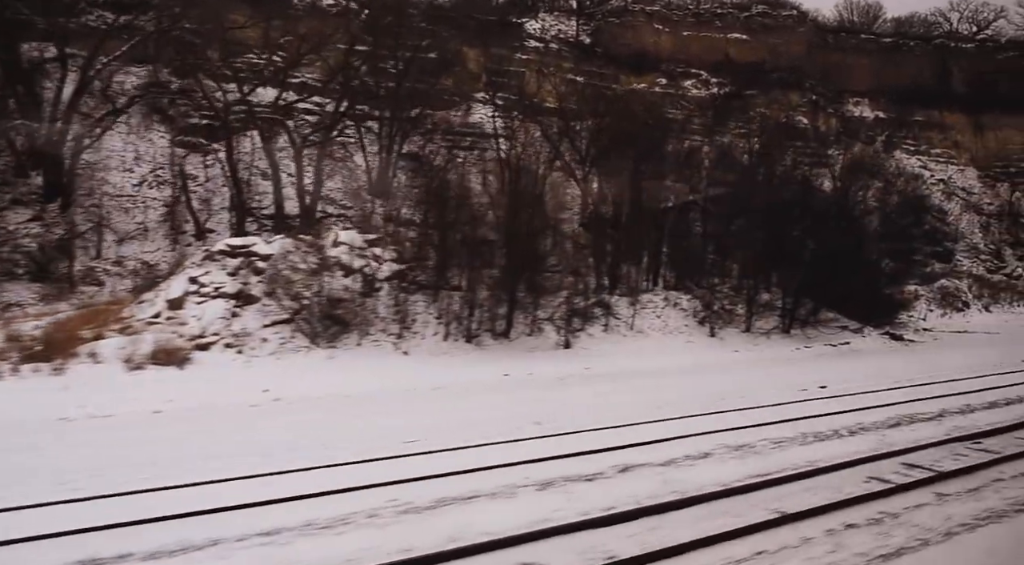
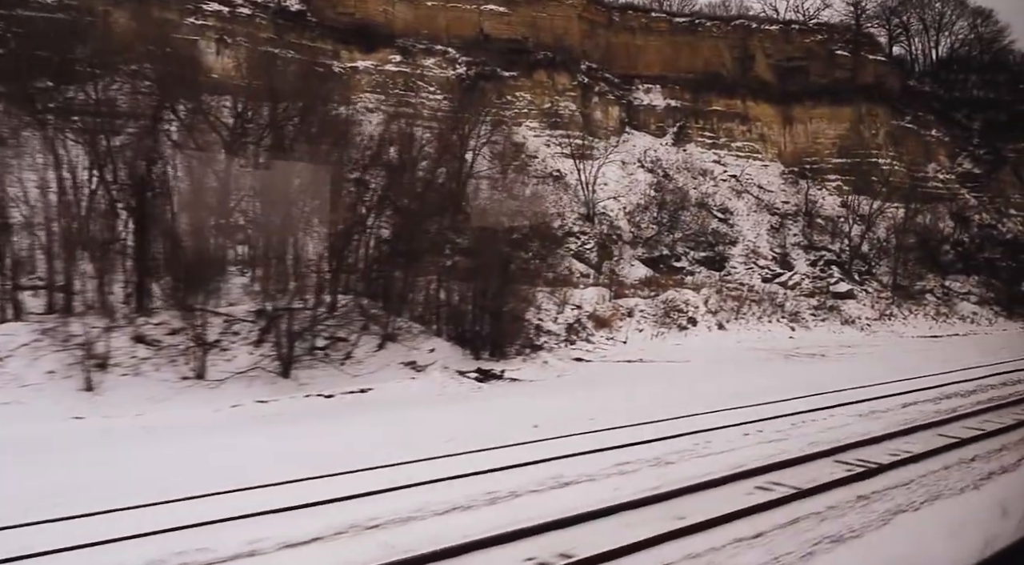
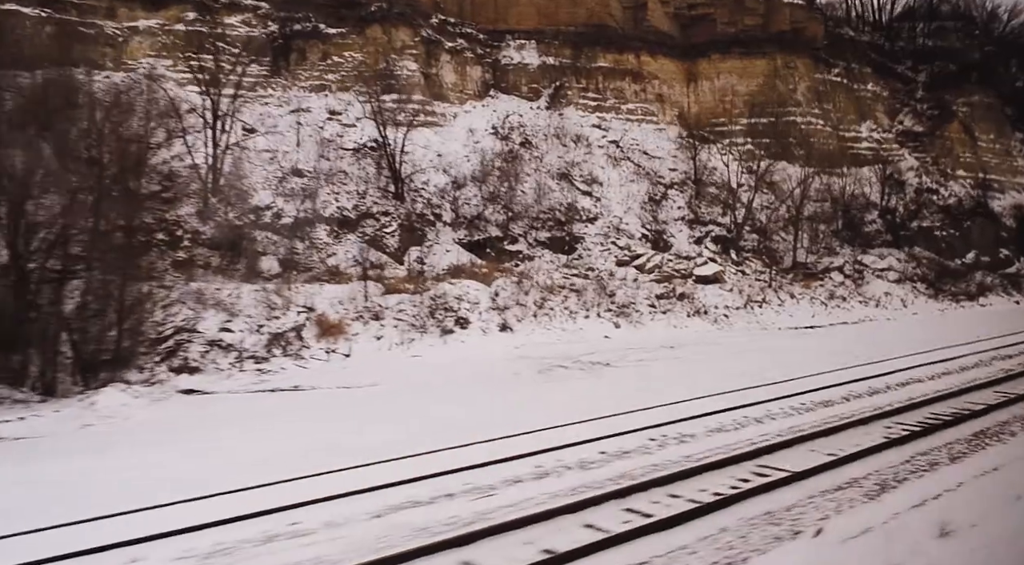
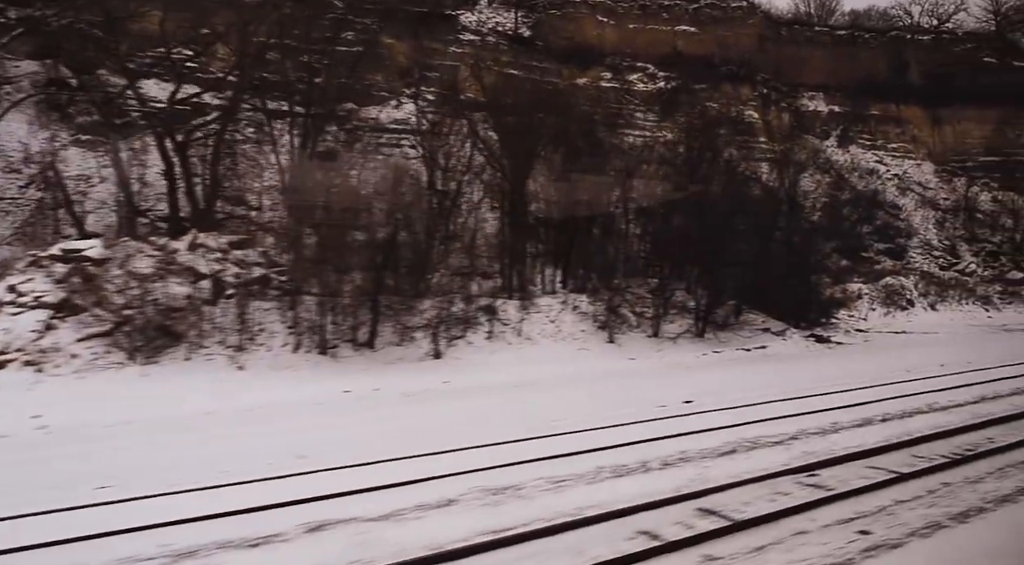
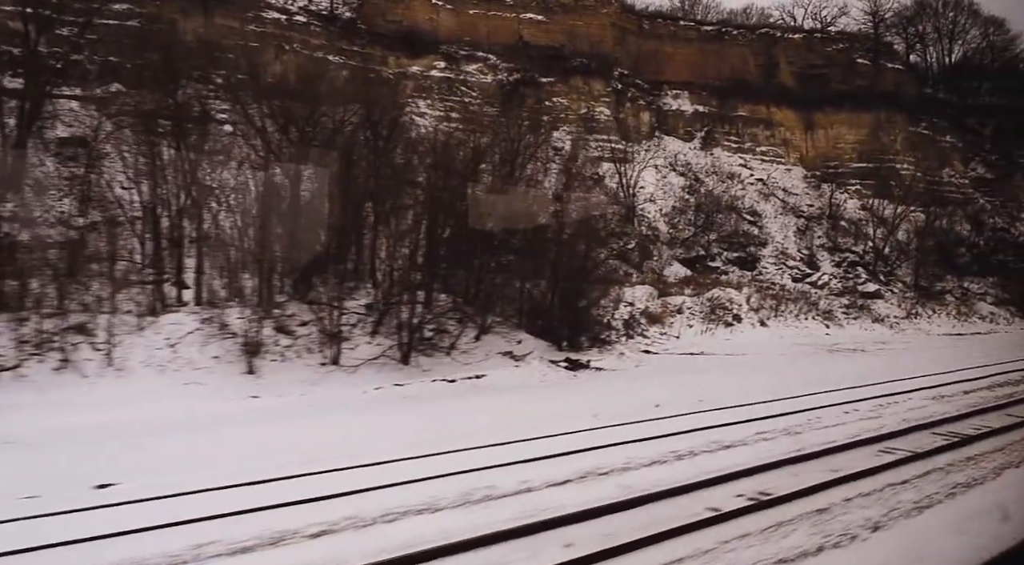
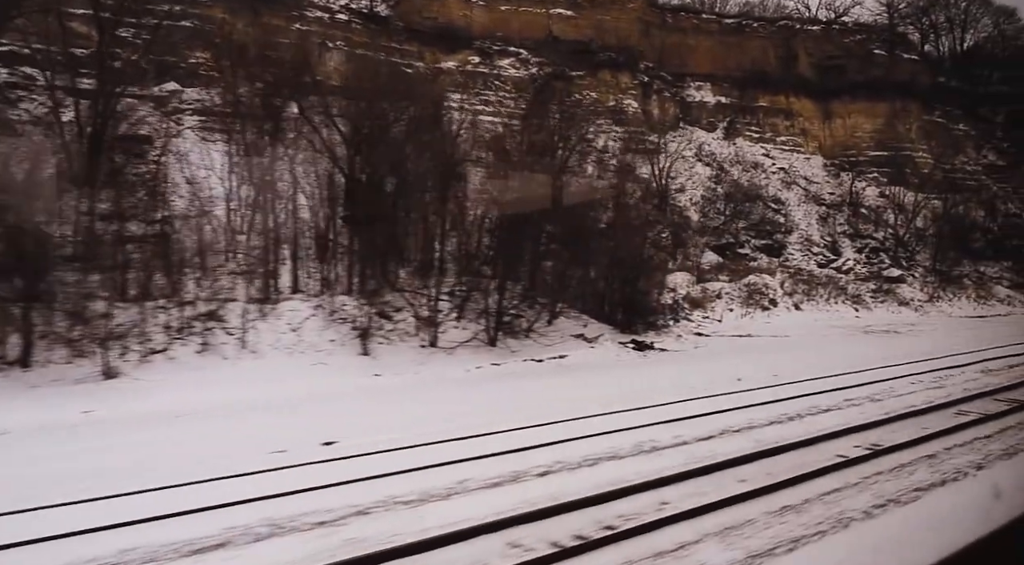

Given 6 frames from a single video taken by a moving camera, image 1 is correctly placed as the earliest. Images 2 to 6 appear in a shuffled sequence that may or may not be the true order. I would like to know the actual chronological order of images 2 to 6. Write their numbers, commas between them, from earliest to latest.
4, 6, 5, 2, 3
